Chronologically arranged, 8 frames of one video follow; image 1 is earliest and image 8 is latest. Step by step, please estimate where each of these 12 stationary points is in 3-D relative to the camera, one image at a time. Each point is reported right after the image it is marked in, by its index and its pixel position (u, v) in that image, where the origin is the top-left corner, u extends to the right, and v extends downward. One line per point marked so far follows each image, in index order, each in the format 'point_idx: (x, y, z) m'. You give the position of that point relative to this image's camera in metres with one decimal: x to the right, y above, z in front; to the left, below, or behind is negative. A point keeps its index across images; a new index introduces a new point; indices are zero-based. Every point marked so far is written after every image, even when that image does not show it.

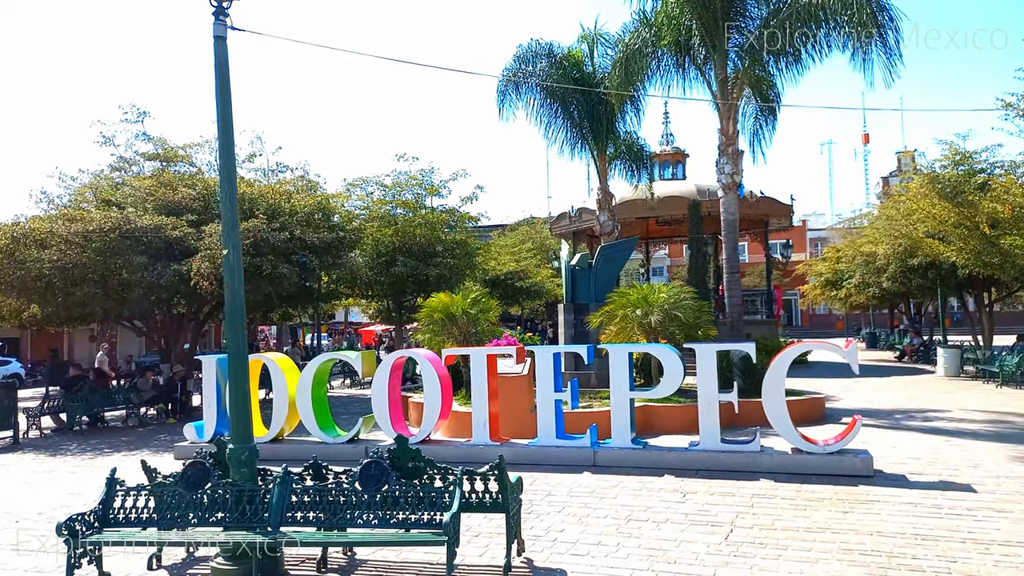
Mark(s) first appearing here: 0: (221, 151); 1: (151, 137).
0: (-2.0, +0.9, +5.1) m
1: (-8.7, +3.7, +18.0) m
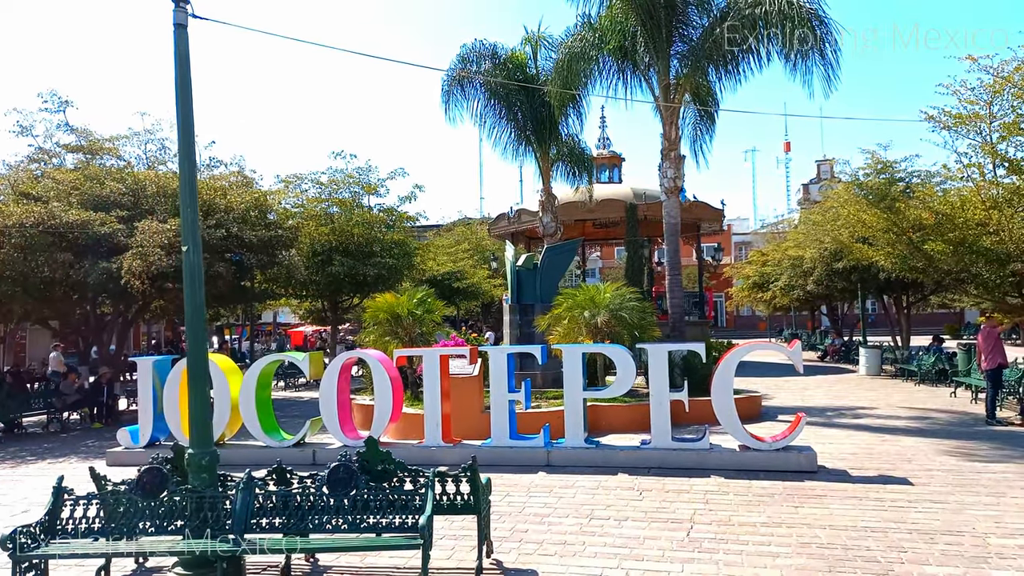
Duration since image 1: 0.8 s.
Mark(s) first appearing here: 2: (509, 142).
0: (-2.2, +0.9, +4.9) m
1: (-10.1, +3.7, +17.1) m
2: (0.0, +3.5, +18.1) m
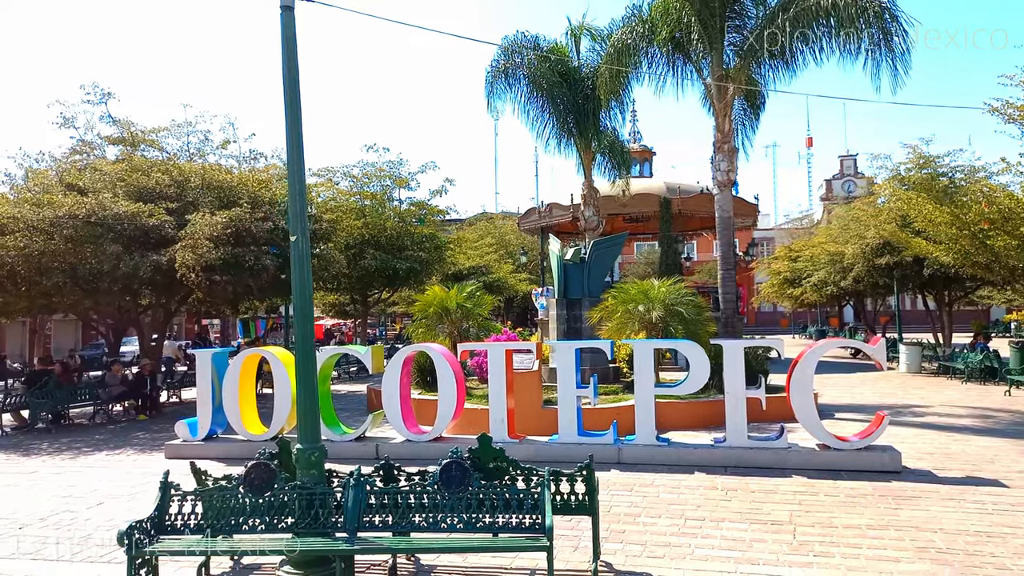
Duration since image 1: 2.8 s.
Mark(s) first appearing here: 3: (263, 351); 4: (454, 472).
0: (-1.4, +1.0, +4.8) m
1: (-9.1, +3.9, +17.1) m
2: (+1.0, +3.7, +17.9) m
3: (-3.3, -0.8, +9.9) m
4: (-0.4, -1.2, +4.7) m
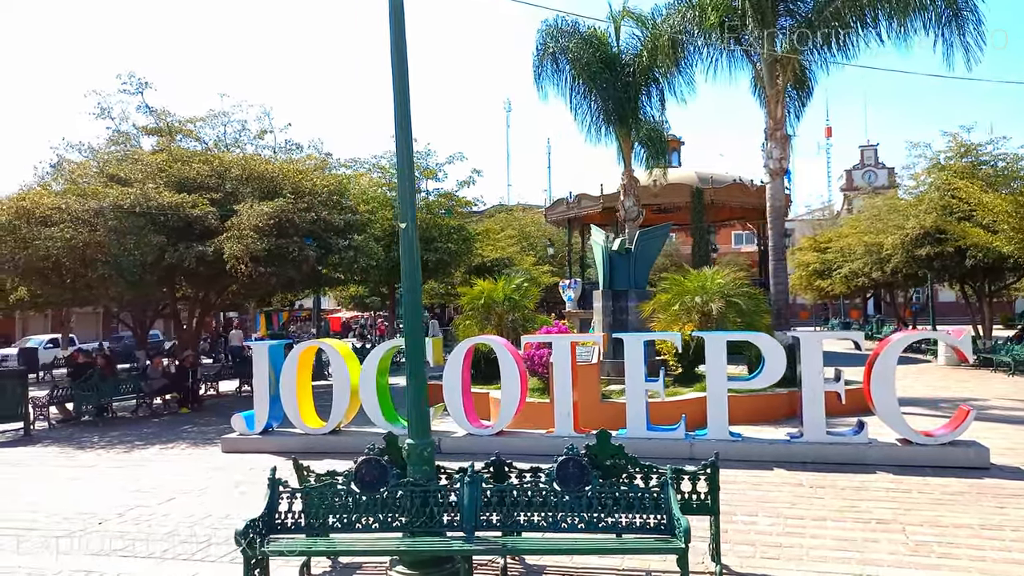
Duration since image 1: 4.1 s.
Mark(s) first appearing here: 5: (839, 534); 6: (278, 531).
0: (-0.7, +1.1, +4.5) m
1: (-8.2, +4.1, +16.9) m
2: (+1.9, +3.9, +17.6) m
3: (-2.5, -0.7, +9.7) m
4: (+0.3, -1.1, +4.5) m
5: (+2.5, -1.8, +5.6) m
6: (-1.4, -1.5, +4.5) m
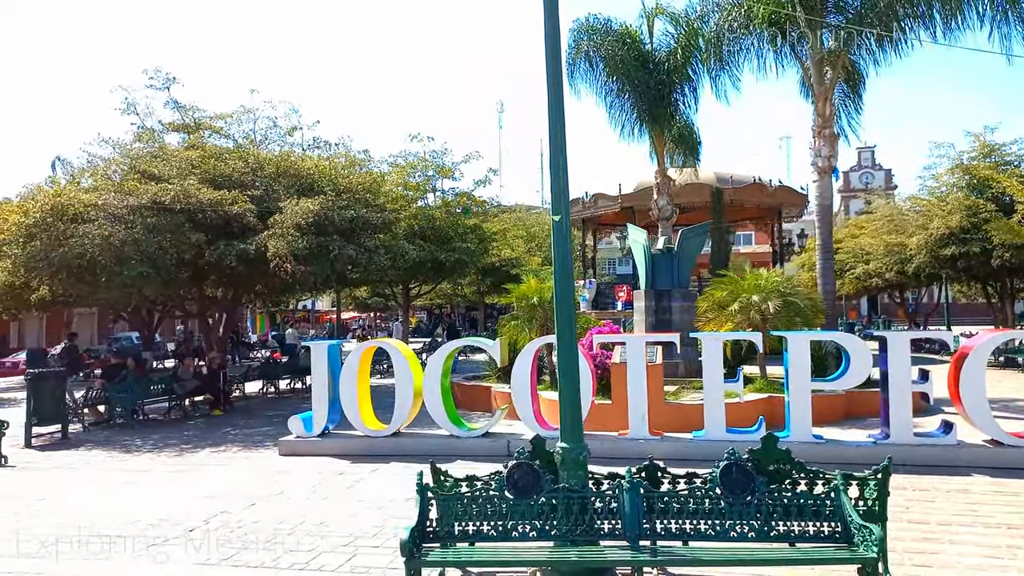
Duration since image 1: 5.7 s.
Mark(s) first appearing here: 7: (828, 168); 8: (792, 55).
0: (+0.2, +1.1, +4.3) m
1: (-7.4, +4.1, +16.6) m
2: (+2.6, +3.9, +17.4) m
3: (-1.7, -0.7, +9.5) m
4: (+1.3, -1.1, +4.3) m
5: (+3.4, -1.8, +5.4) m
6: (-0.5, -1.4, +4.2) m
7: (+5.7, +2.2, +13.5) m
8: (+5.2, +4.3, +13.9) m
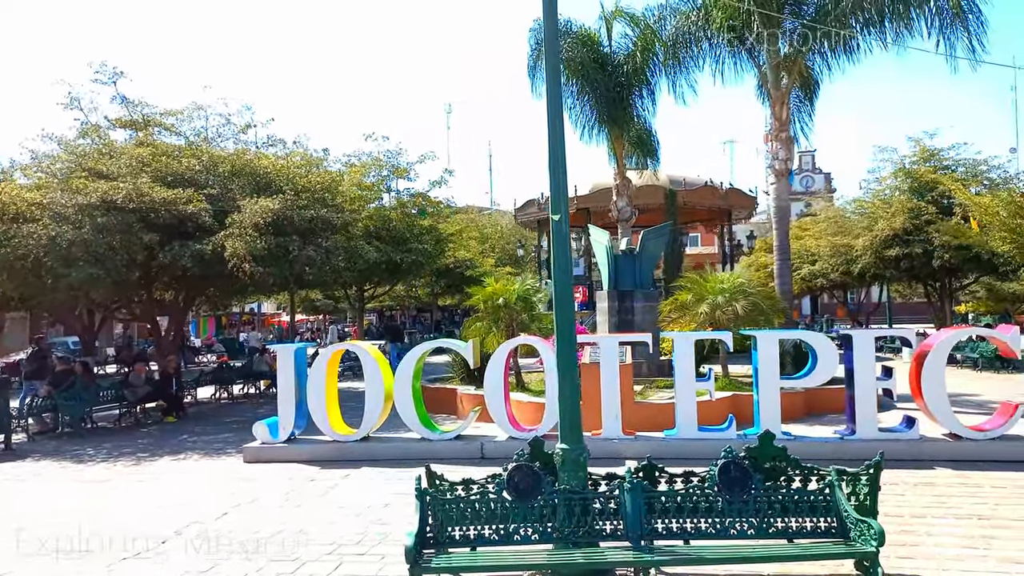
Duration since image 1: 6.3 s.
0: (+0.2, +1.1, +4.3) m
1: (-8.3, +4.0, +16.0) m
2: (+1.7, +3.9, +17.5) m
3: (-2.0, -0.7, +9.3) m
4: (+1.3, -1.1, +4.3) m
5: (+3.3, -1.8, +5.5) m
6: (-0.5, -1.4, +4.1) m
7: (+5.0, +2.2, +13.8) m
8: (+4.5, +4.3, +14.2) m
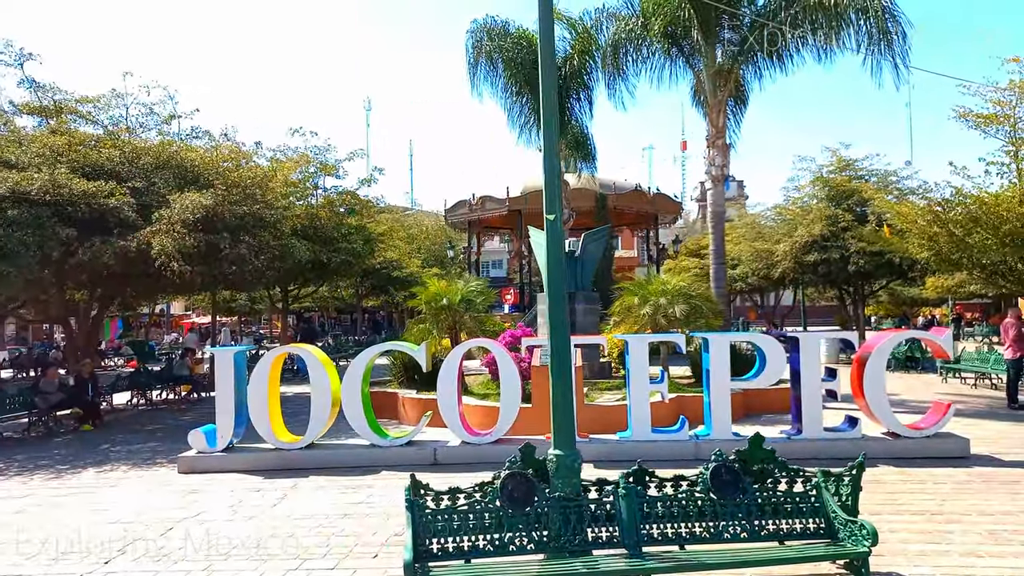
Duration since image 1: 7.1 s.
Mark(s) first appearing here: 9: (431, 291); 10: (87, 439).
0: (+0.2, +1.1, +4.1) m
1: (-9.5, +4.0, +14.9) m
2: (+0.2, +3.8, +17.5) m
3: (-2.6, -0.7, +8.9) m
4: (+1.2, -1.1, +4.3) m
5: (+3.1, -1.8, +5.7) m
6: (-0.5, -1.4, +3.9) m
7: (+4.0, +2.1, +14.1) m
8: (+3.4, +4.3, +14.5) m
9: (-1.4, -0.1, +12.7) m
10: (-6.7, -2.4, +11.8) m
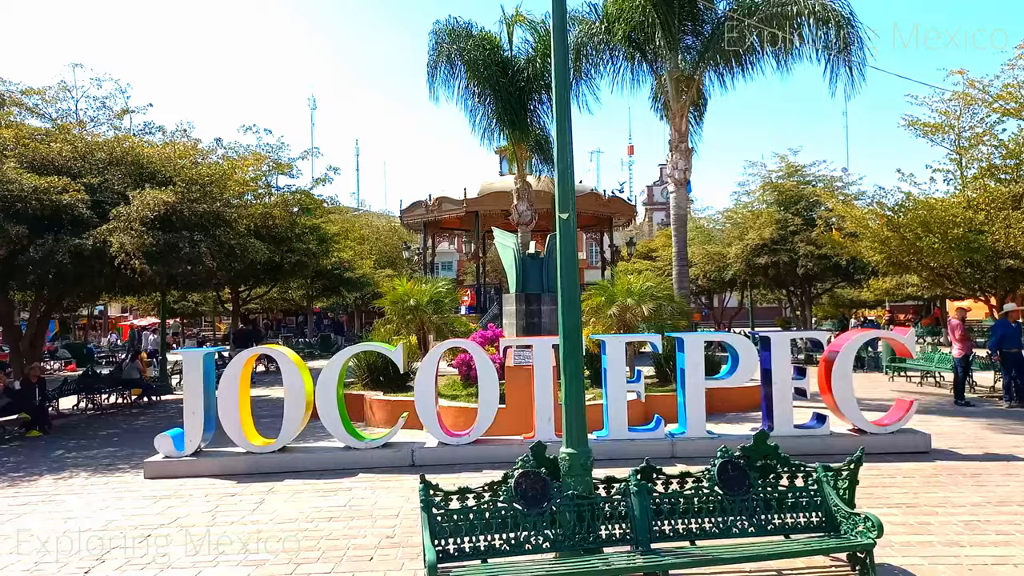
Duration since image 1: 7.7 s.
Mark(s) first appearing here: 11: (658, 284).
0: (+0.3, +1.1, +4.1) m
1: (-10.2, +4.1, +14.2) m
2: (-0.7, +3.8, +17.5) m
3: (-2.9, -0.7, +8.7) m
4: (+1.3, -1.1, +4.4) m
5: (+3.0, -1.8, +5.9) m
6: (-0.4, -1.4, +3.9) m
7: (+3.3, +2.1, +14.4) m
8: (+2.7, +4.3, +14.7) m
9: (-1.9, -0.1, +12.5) m
10: (-7.1, -2.4, +11.2) m
11: (+2.4, +0.1, +12.5) m
